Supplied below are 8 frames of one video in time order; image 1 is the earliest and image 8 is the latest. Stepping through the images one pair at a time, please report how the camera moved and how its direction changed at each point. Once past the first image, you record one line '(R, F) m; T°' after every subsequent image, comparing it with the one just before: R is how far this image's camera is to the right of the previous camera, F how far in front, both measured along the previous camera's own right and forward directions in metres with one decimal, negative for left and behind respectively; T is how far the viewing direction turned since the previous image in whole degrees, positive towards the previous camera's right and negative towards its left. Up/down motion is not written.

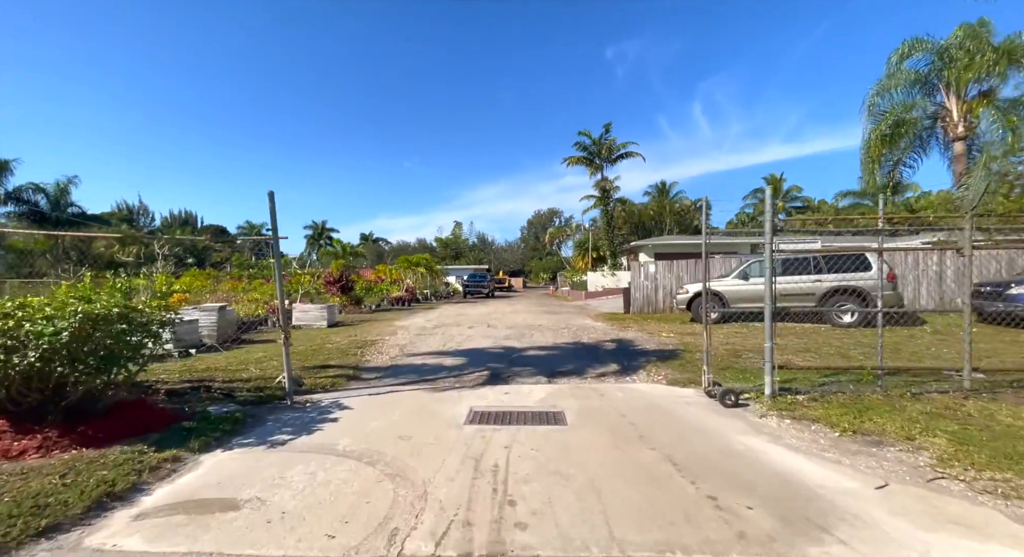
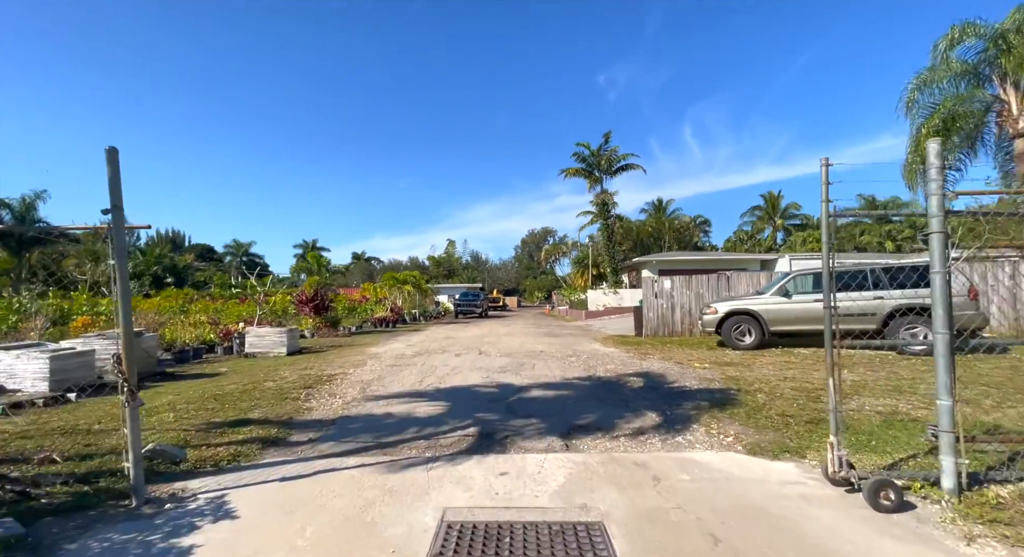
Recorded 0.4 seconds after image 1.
(0.0, +2.1) m; +1°
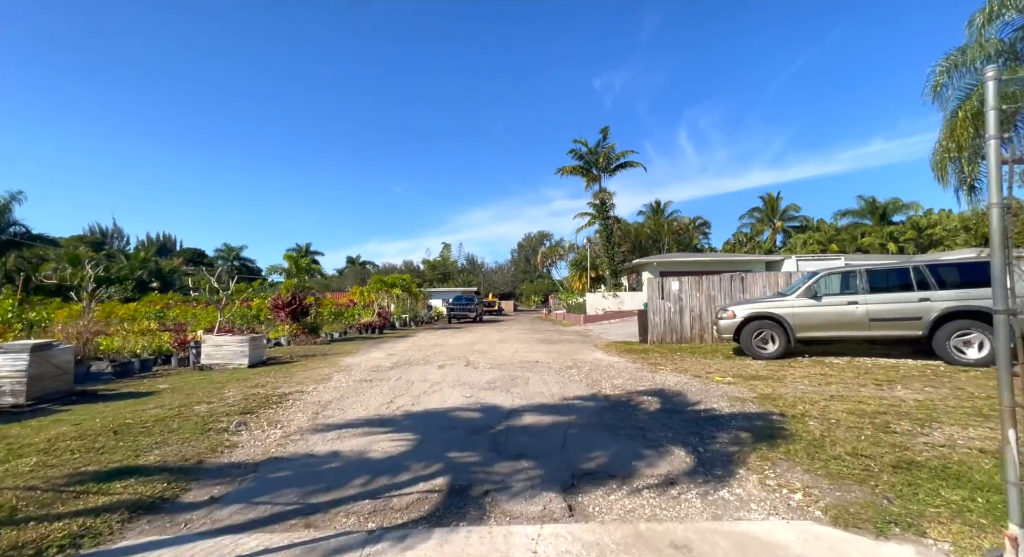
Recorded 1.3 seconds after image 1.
(+0.1, +1.3) m; 0°
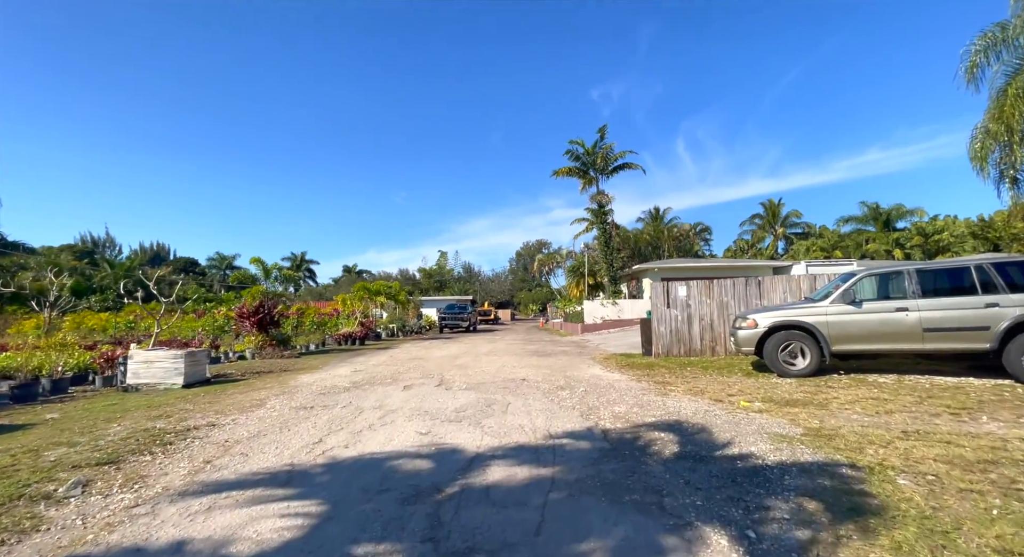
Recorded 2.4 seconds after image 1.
(+0.3, +1.5) m; 0°
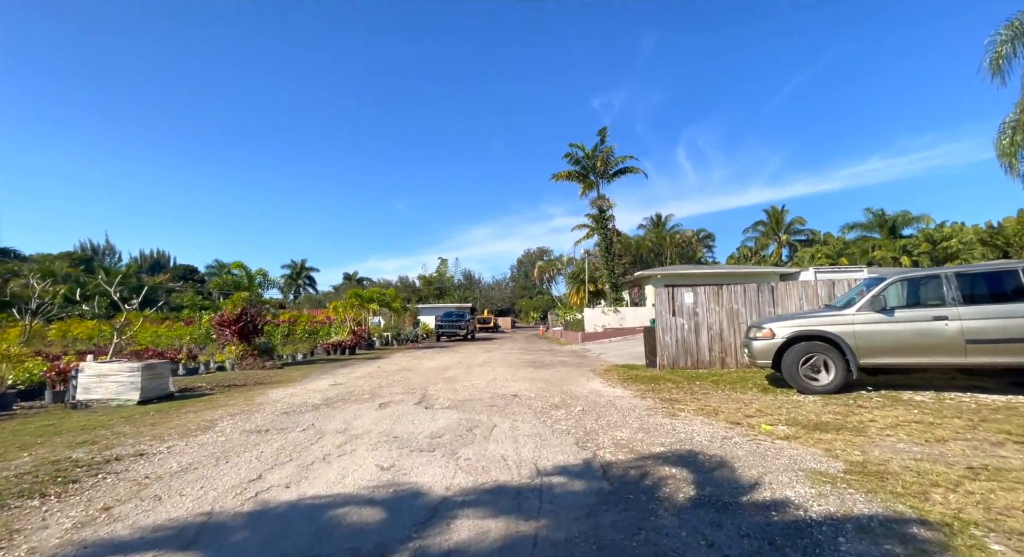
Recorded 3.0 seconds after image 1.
(+0.2, +0.8) m; 0°
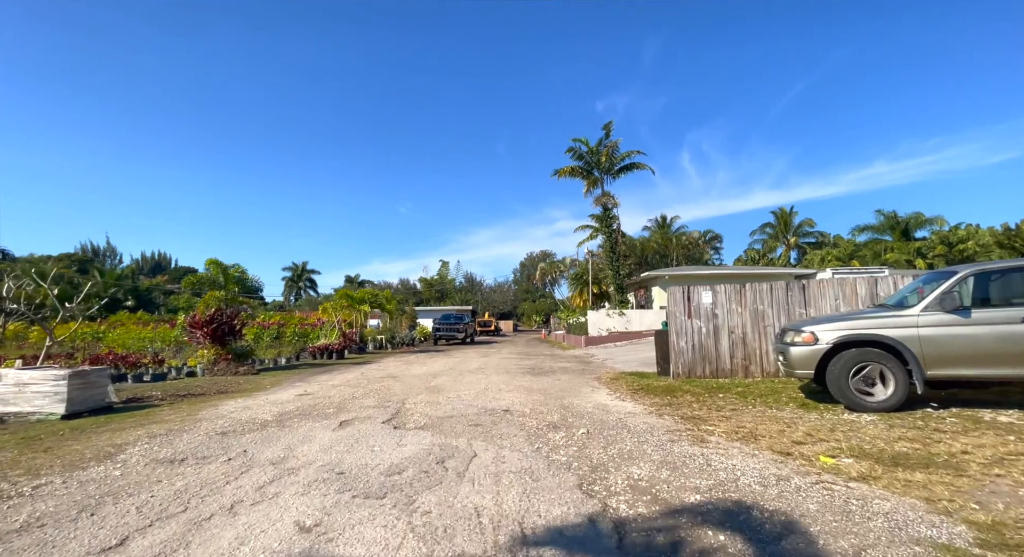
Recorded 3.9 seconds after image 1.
(+0.2, +1.2) m; 0°
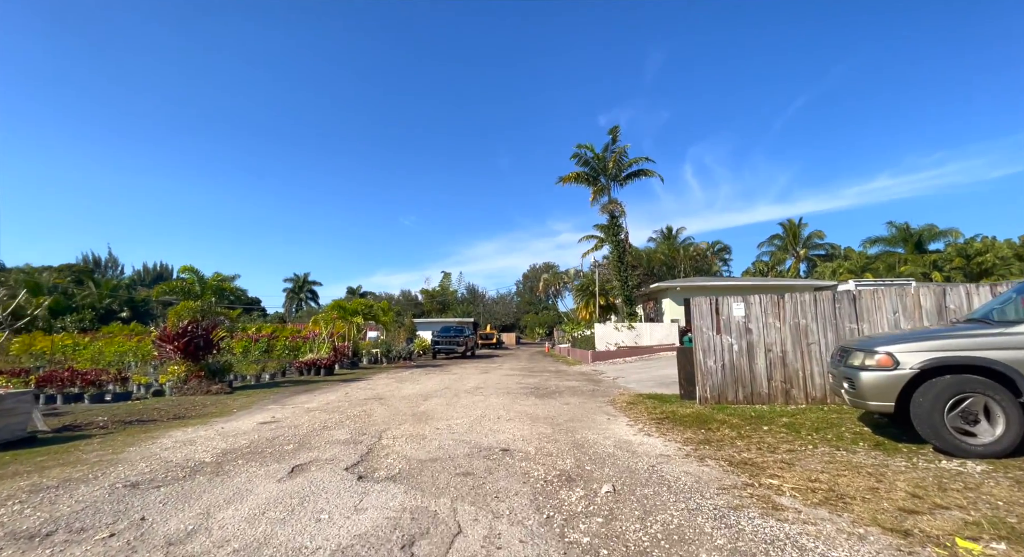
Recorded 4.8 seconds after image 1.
(0.0, +1.2) m; 0°
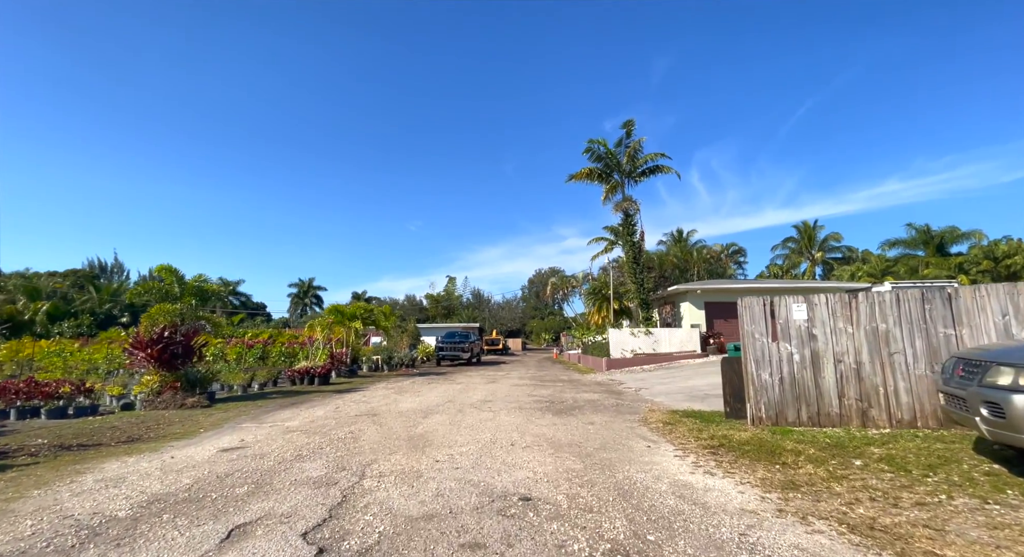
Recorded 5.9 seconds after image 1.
(-0.1, +1.3) m; -1°
